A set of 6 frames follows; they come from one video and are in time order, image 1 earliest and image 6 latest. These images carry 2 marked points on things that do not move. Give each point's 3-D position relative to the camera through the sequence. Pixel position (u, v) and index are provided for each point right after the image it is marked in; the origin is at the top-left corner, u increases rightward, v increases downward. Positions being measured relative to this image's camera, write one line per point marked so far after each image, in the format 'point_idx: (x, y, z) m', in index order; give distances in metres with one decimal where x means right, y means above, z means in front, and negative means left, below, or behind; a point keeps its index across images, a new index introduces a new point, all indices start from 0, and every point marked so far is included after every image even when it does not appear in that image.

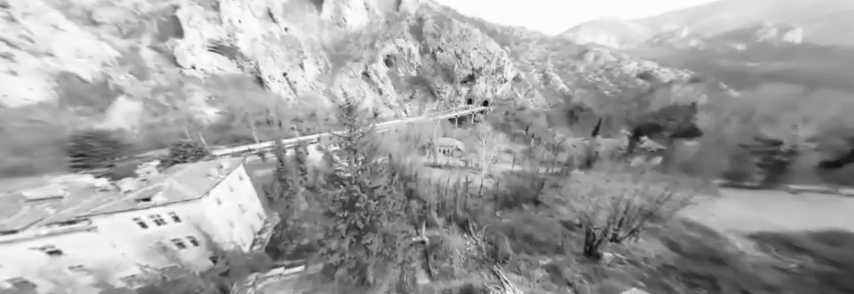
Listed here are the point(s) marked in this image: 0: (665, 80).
0: (+23.6, +6.4, +23.8) m
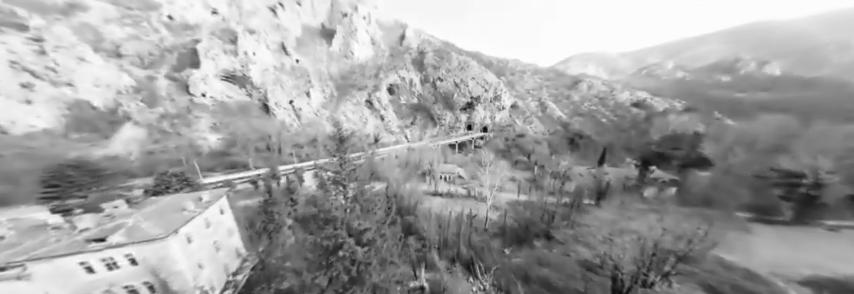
0: (+23.4, +3.7, +24.2) m
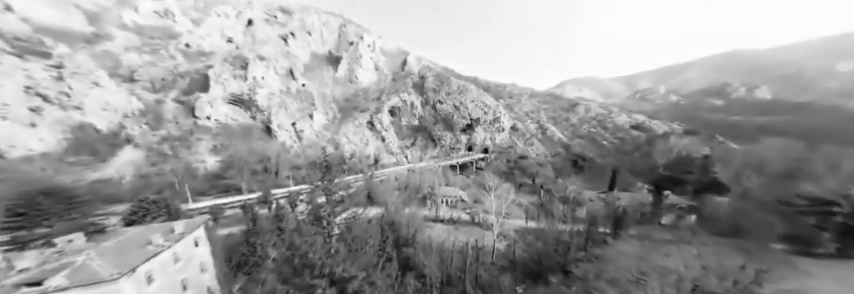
0: (+23.3, +1.5, +24.2) m
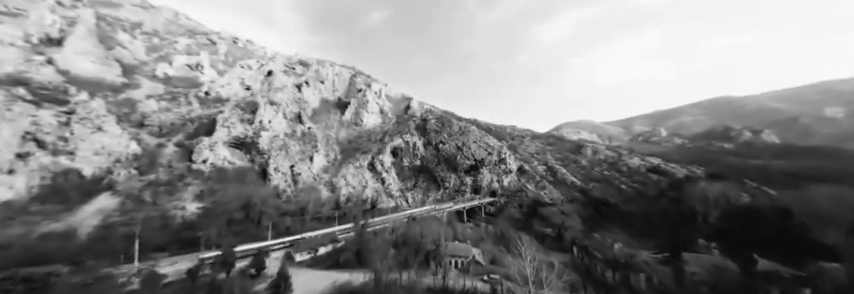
0: (+23.5, -2.6, +22.5) m
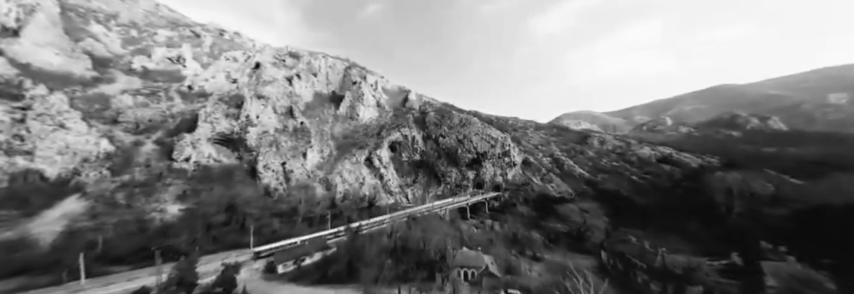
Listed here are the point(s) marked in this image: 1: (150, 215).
0: (+23.5, -1.6, +21.3) m
1: (-21.4, -5.2, +18.5) m
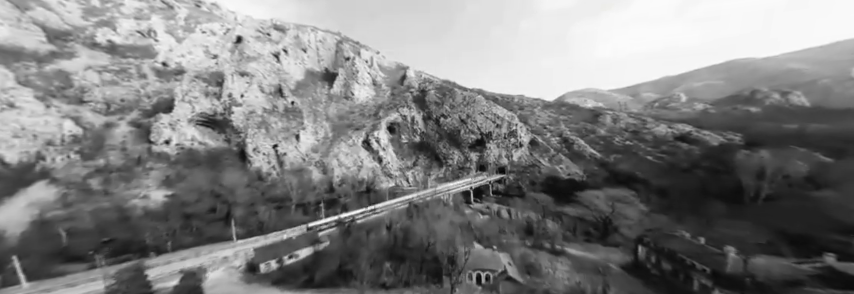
0: (+23.6, +0.3, +19.9) m
1: (-21.2, -4.0, +17.4) m
